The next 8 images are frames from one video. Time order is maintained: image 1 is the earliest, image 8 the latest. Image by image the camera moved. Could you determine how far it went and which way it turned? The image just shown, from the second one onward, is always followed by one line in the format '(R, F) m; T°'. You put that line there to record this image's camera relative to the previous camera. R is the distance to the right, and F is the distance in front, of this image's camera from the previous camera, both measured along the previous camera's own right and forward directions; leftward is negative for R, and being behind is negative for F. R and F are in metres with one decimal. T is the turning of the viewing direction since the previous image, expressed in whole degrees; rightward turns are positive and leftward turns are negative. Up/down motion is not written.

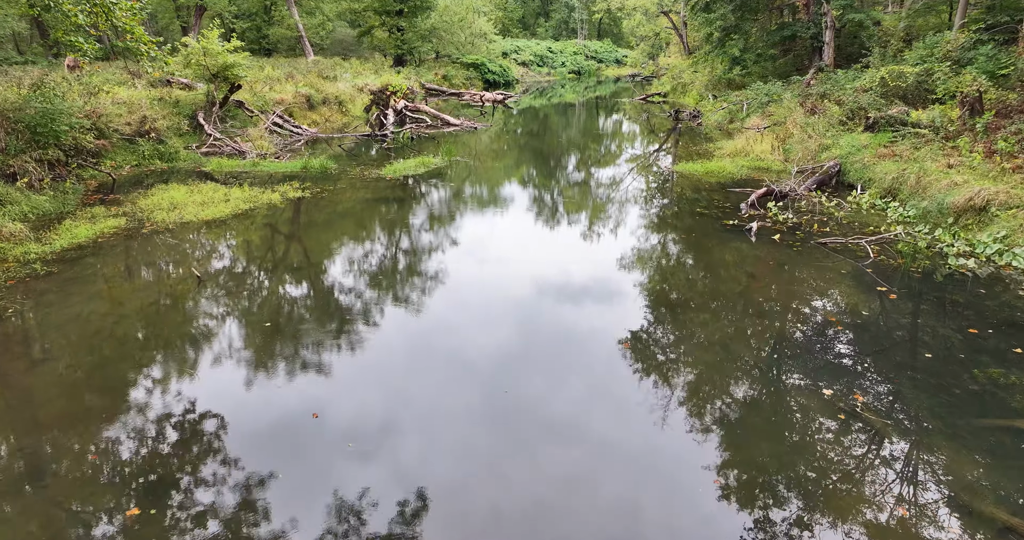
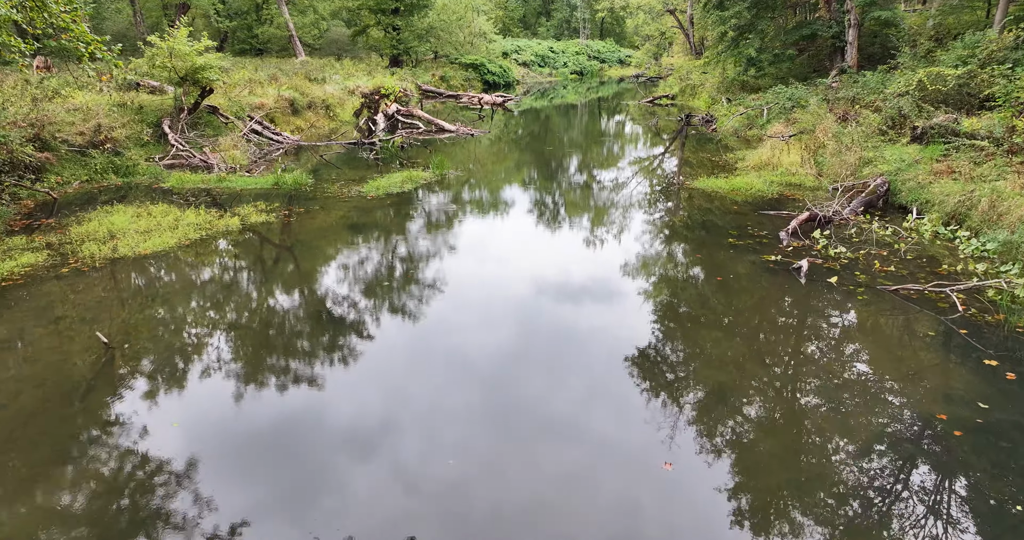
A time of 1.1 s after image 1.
(0.0, +1.3) m; 0°
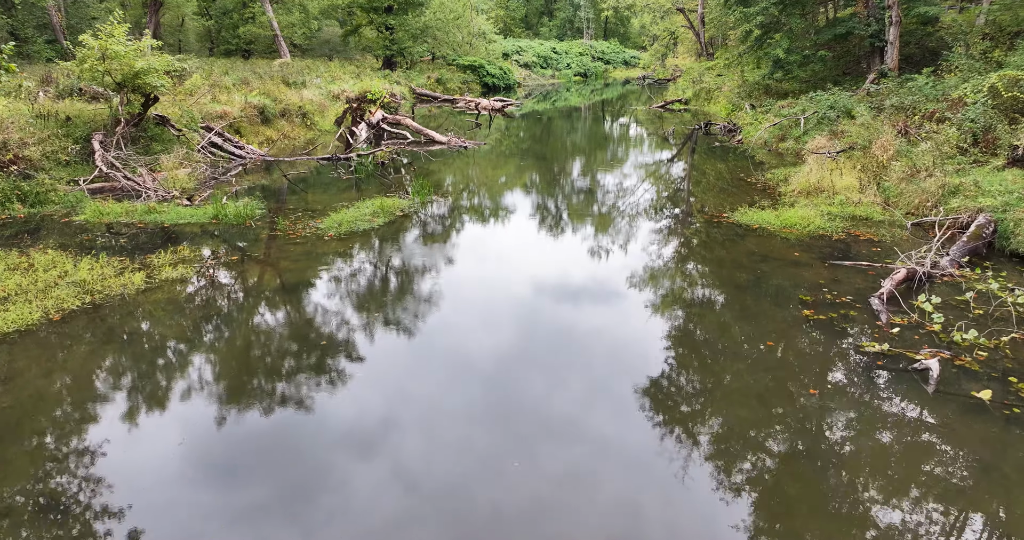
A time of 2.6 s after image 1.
(+0.1, +1.9) m; 0°
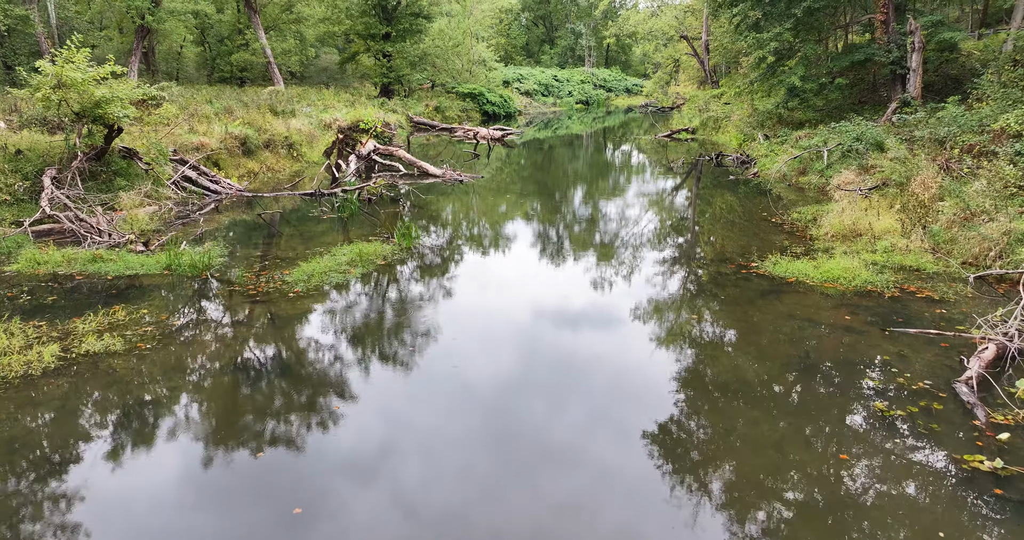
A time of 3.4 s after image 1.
(0.0, +1.0) m; 0°
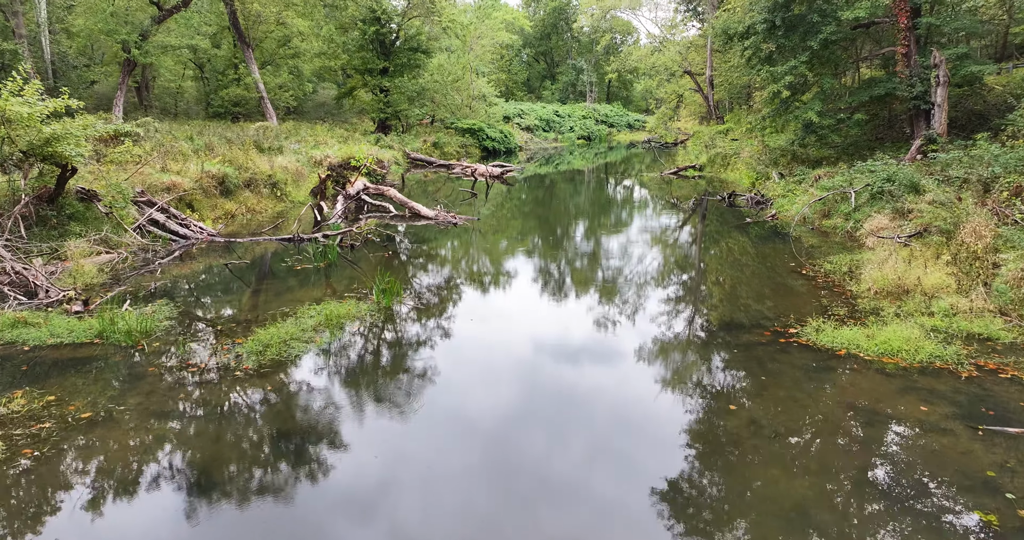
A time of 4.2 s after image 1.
(+0.1, +1.0) m; 0°
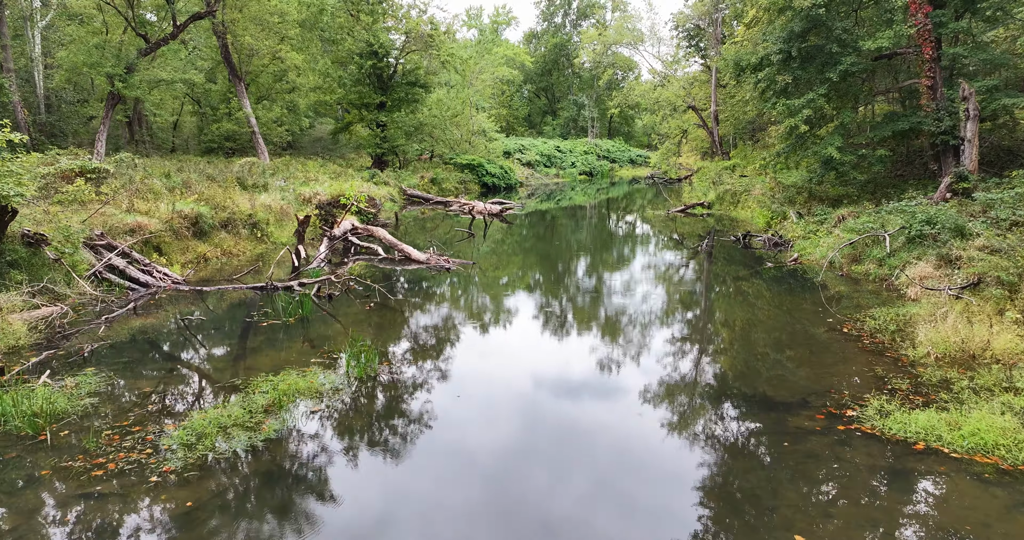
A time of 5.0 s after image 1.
(0.0, +1.1) m; 0°
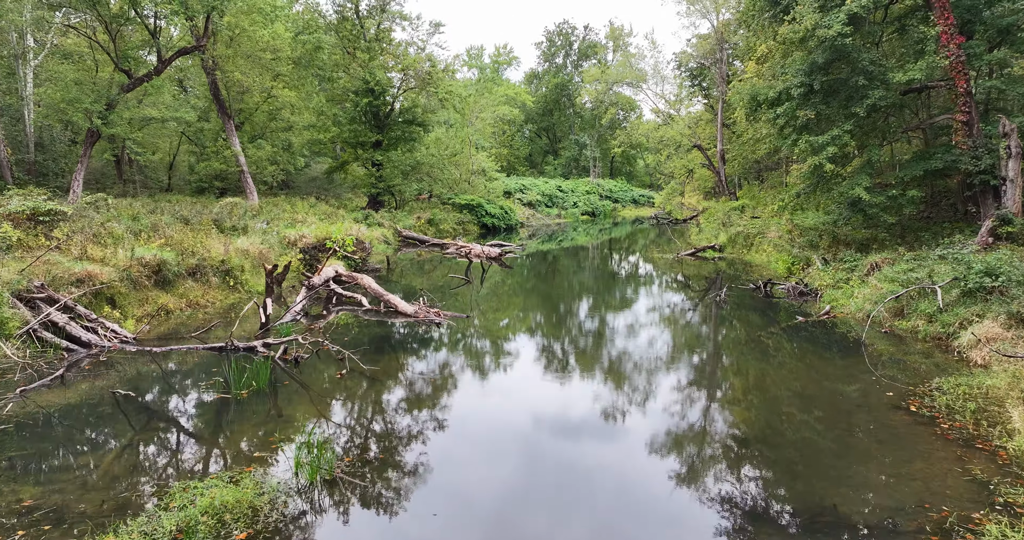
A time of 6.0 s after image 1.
(0.0, +1.2) m; 0°
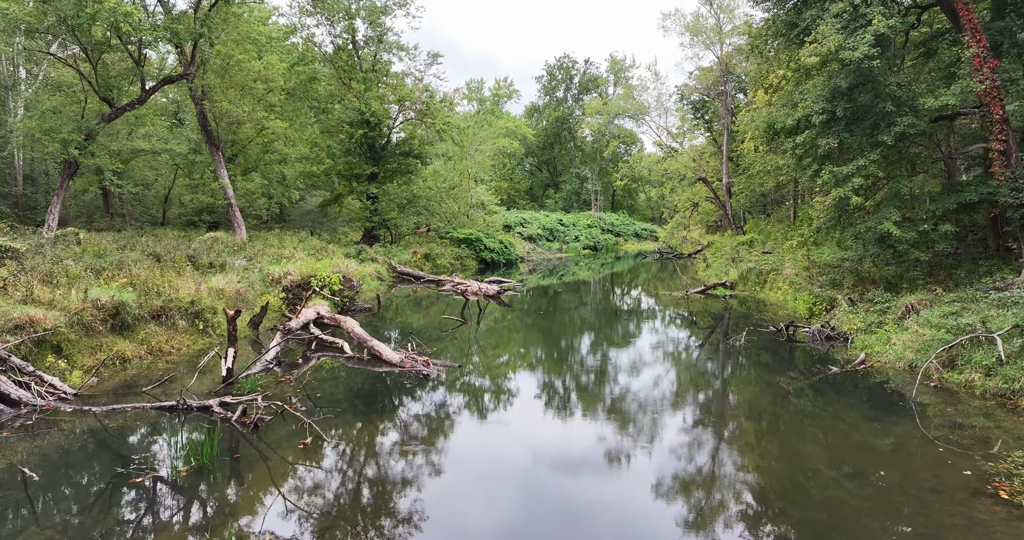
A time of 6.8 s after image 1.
(0.0, +1.0) m; 0°
